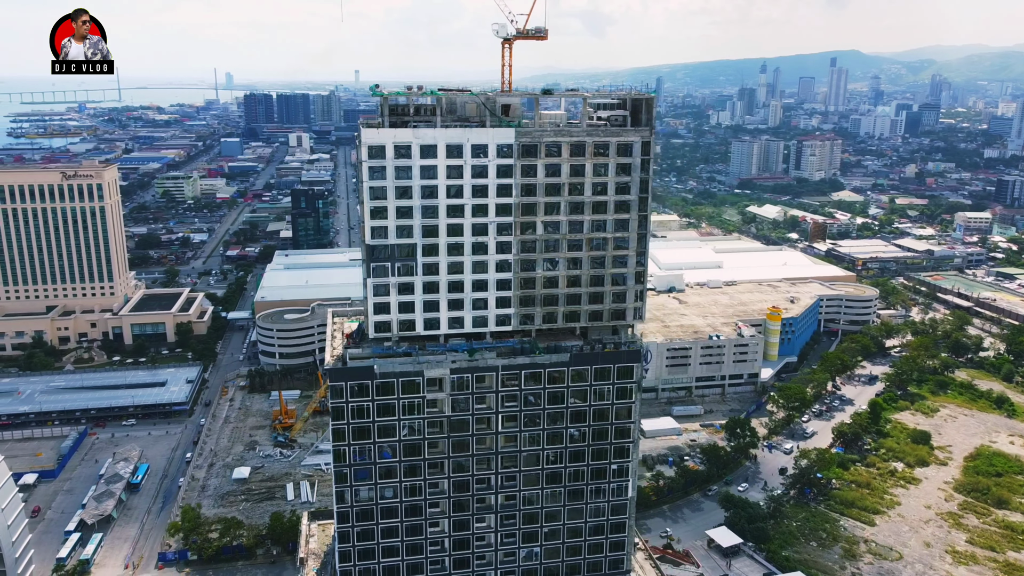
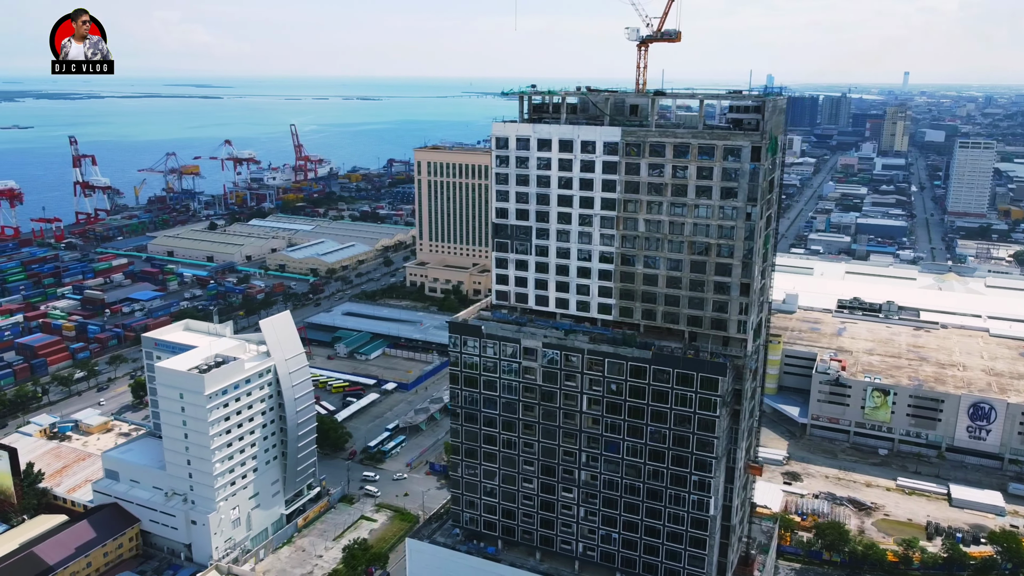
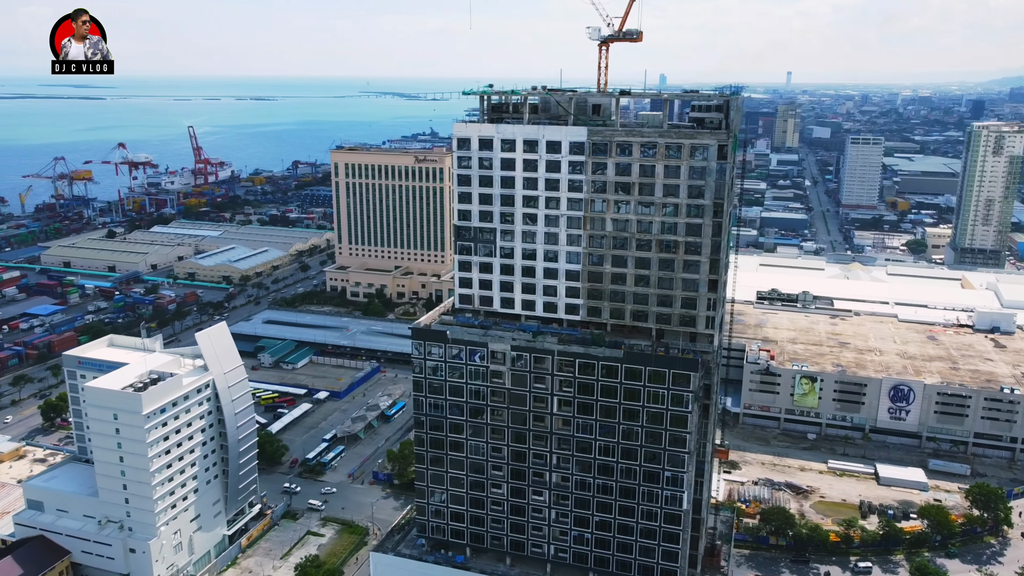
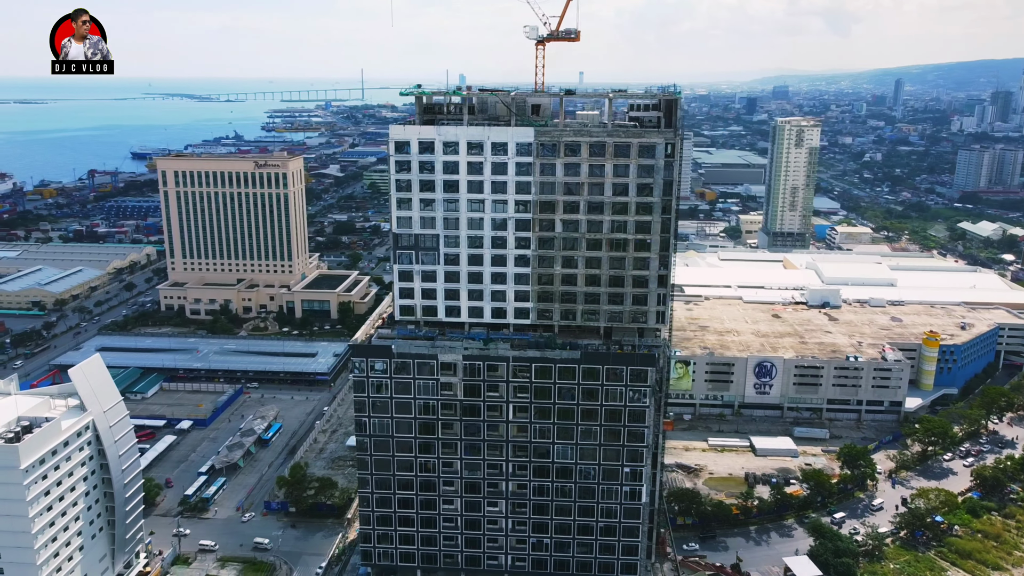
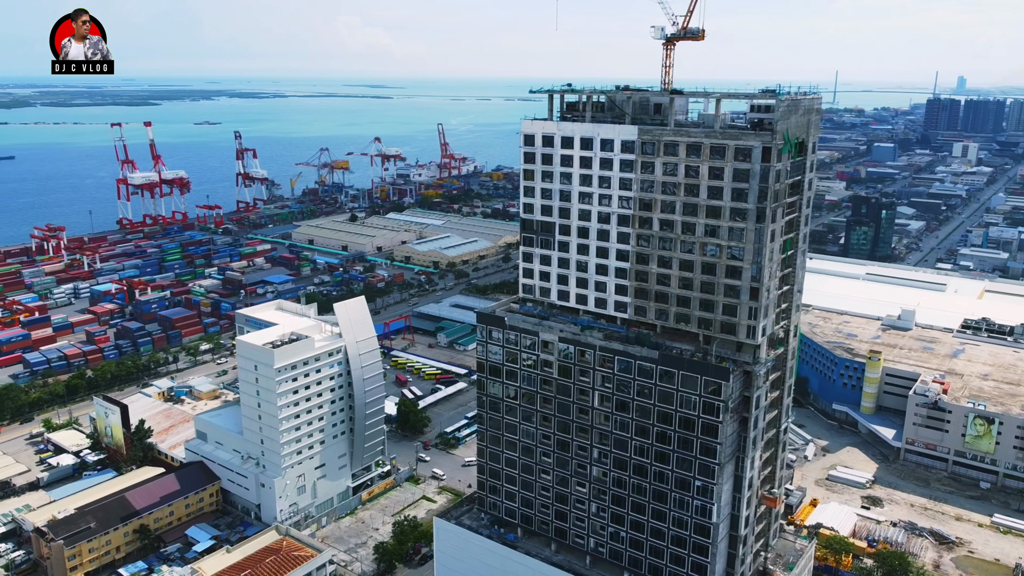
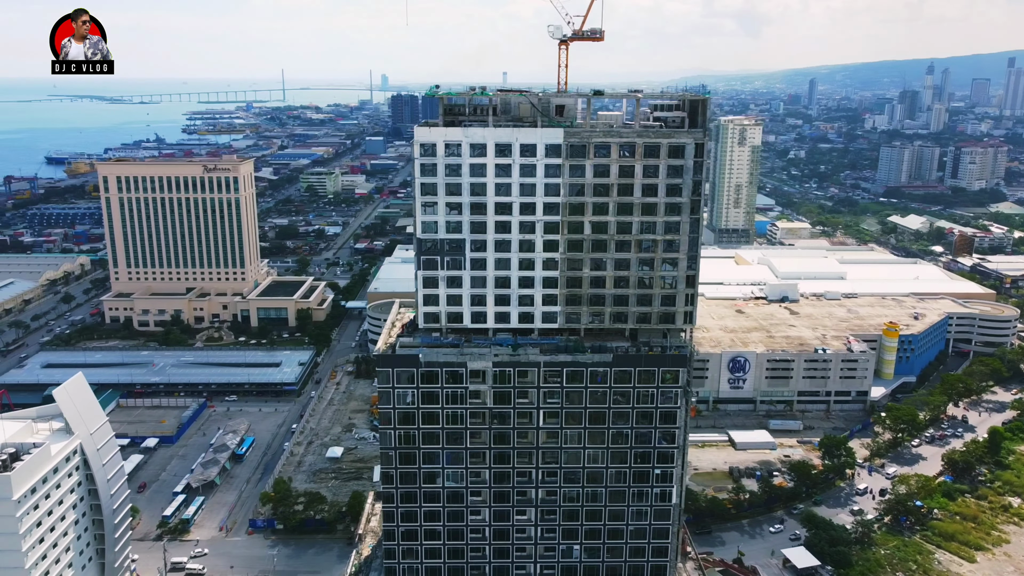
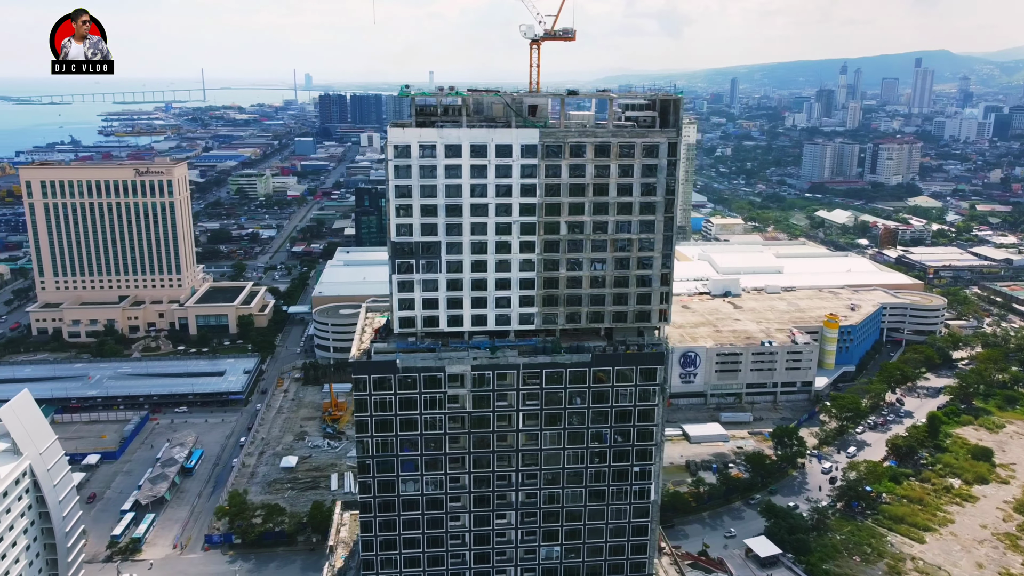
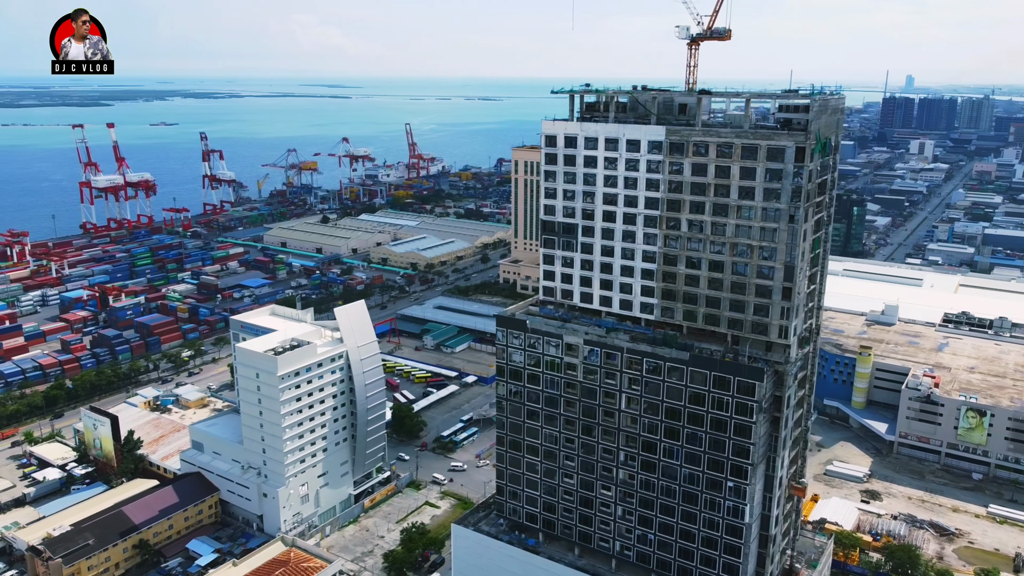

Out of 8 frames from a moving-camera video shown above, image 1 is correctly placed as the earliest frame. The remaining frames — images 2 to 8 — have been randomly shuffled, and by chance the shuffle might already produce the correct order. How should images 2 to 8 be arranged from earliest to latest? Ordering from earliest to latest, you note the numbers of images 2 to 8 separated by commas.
7, 6, 4, 3, 2, 8, 5
